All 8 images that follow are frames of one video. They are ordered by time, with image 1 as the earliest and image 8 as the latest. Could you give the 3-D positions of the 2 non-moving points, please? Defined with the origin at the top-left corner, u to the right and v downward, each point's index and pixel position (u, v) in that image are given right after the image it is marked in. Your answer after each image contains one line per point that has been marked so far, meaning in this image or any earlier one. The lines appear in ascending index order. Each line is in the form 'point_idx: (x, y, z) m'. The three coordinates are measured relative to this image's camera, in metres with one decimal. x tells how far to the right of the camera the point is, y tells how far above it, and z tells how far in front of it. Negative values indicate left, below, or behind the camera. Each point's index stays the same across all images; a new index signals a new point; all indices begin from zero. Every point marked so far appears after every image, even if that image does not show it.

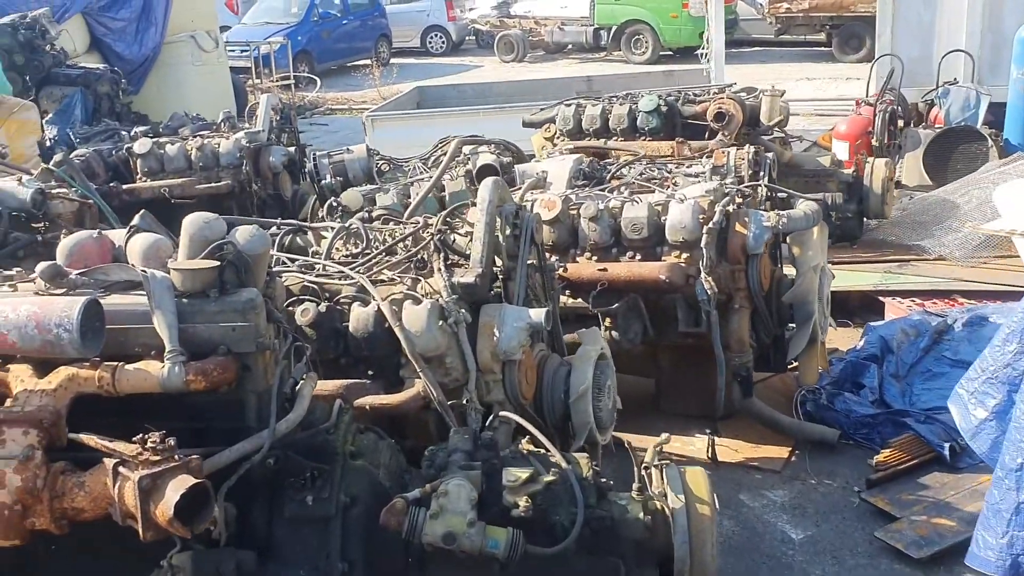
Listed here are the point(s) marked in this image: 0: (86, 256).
0: (-1.9, +0.1, +4.4) m
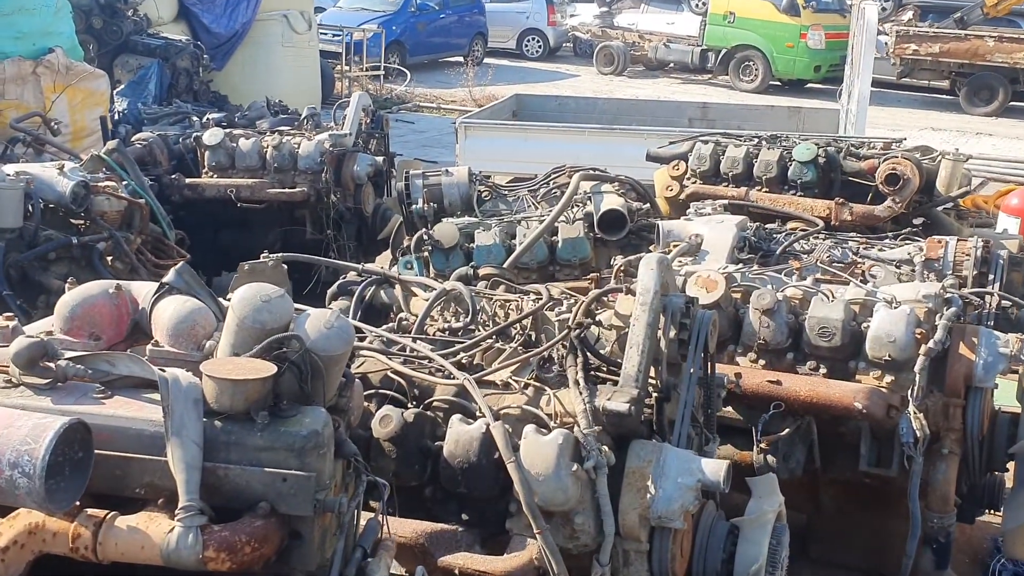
0: (-1.3, -0.1, +3.1) m
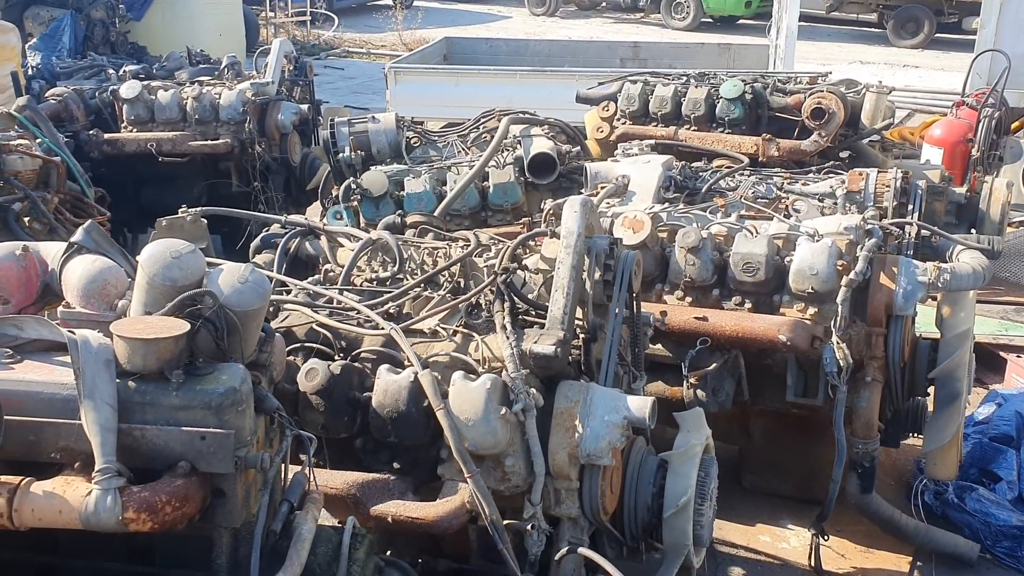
0: (-1.6, 0.0, +3.1) m
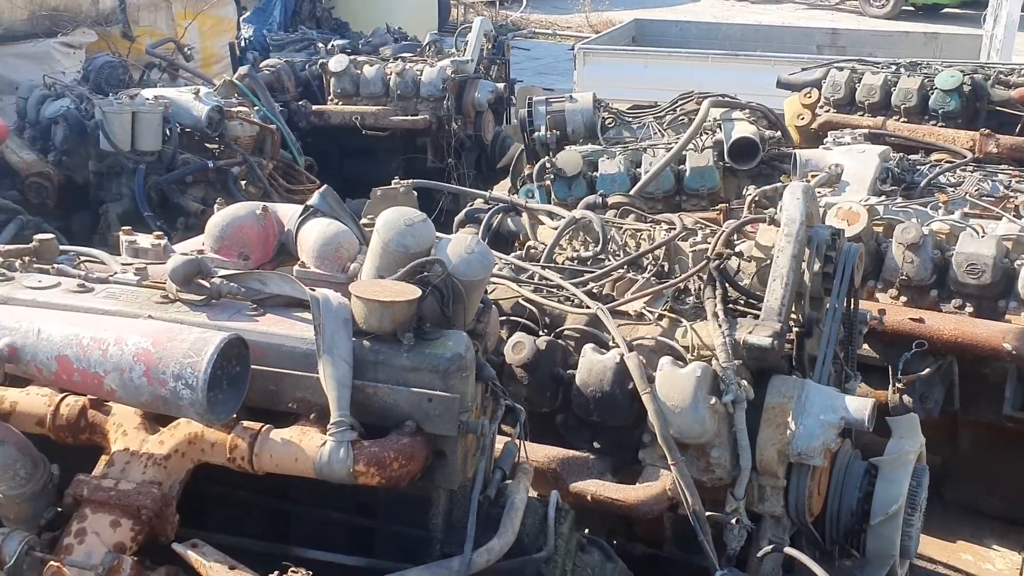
0: (-0.9, +0.2, +3.2) m
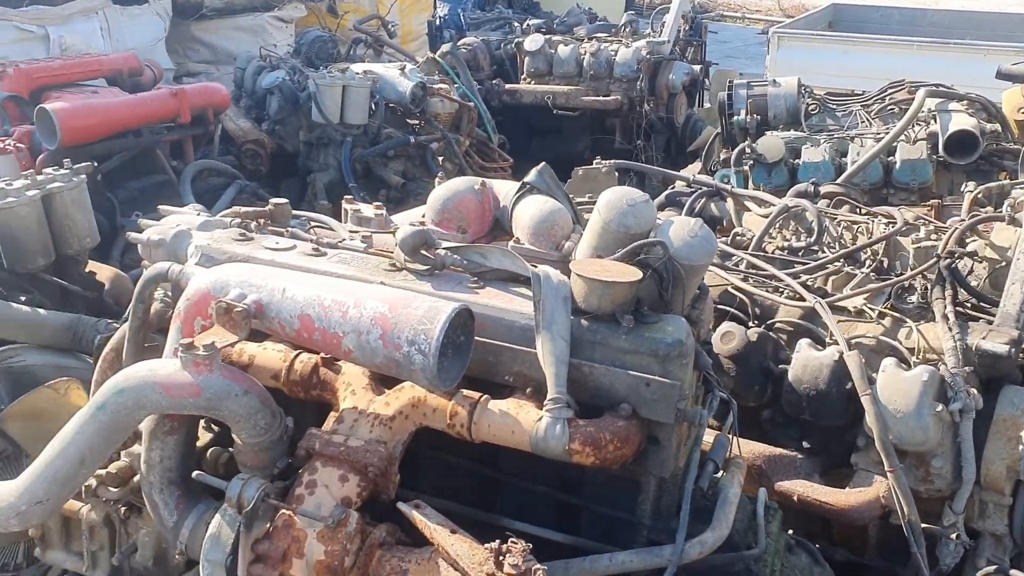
0: (-0.2, +0.2, +3.3) m
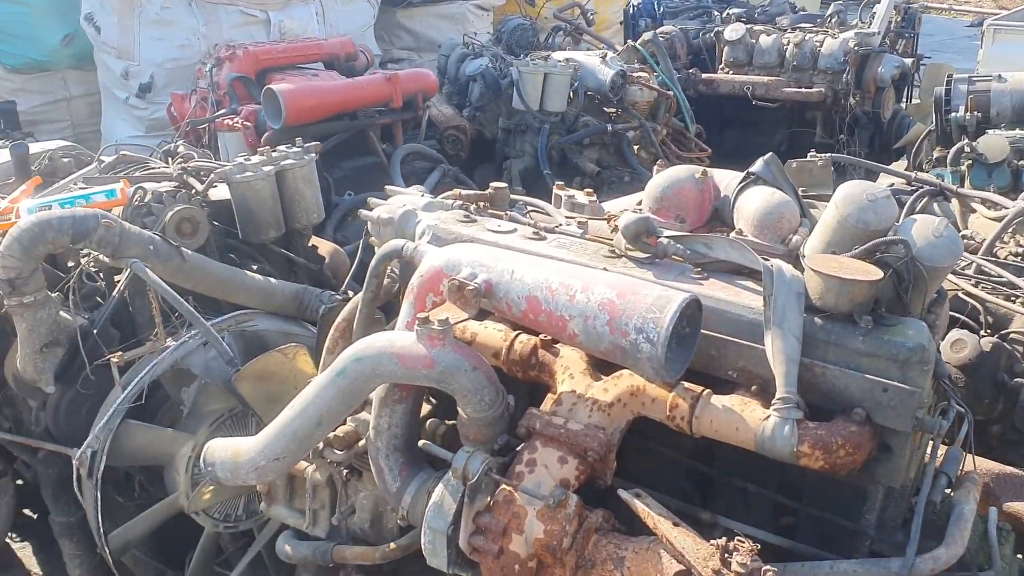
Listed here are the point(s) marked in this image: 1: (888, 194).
0: (+0.6, +0.3, +3.2) m
1: (+1.0, +0.3, +2.7) m
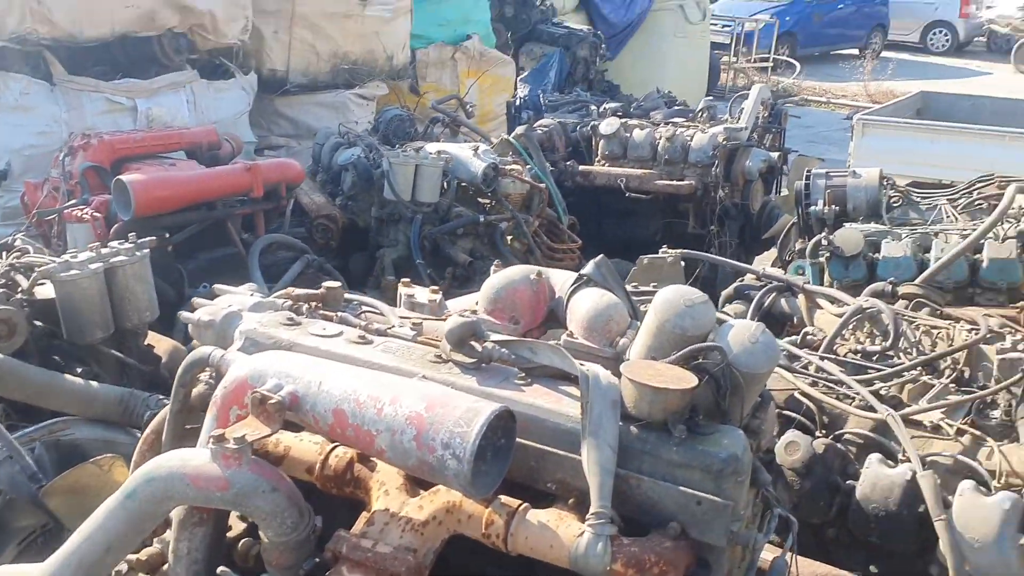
0: (0.0, -0.1, +3.2) m
1: (+0.5, 0.0, +2.7) m
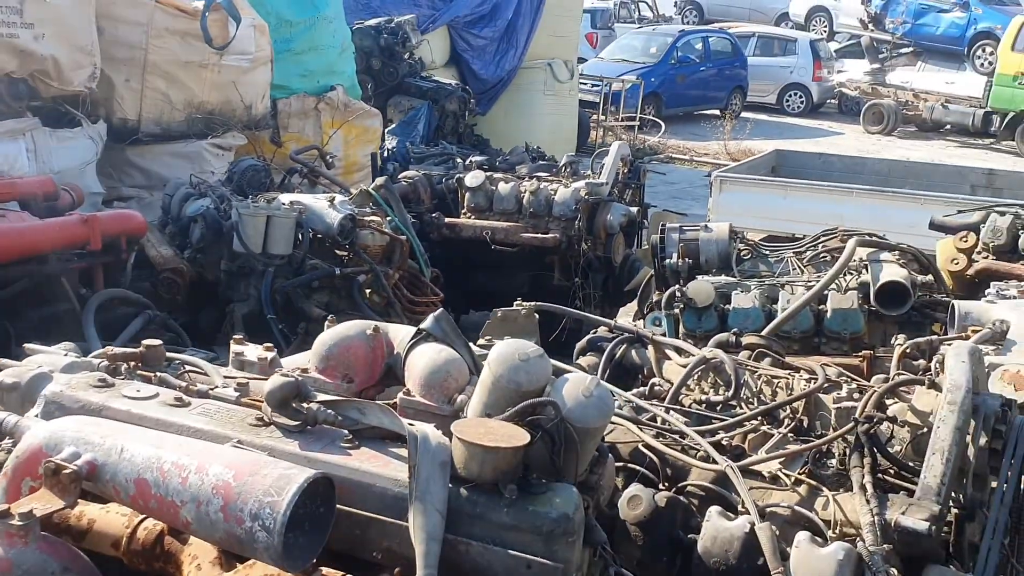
0: (-0.5, -0.2, +3.1) m
1: (+0.1, -0.2, +2.6) m
